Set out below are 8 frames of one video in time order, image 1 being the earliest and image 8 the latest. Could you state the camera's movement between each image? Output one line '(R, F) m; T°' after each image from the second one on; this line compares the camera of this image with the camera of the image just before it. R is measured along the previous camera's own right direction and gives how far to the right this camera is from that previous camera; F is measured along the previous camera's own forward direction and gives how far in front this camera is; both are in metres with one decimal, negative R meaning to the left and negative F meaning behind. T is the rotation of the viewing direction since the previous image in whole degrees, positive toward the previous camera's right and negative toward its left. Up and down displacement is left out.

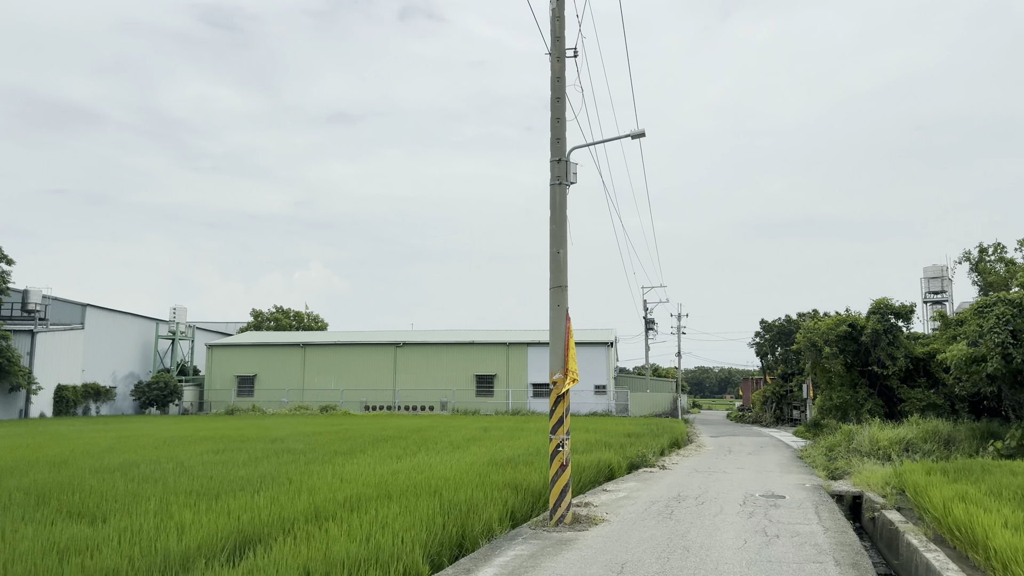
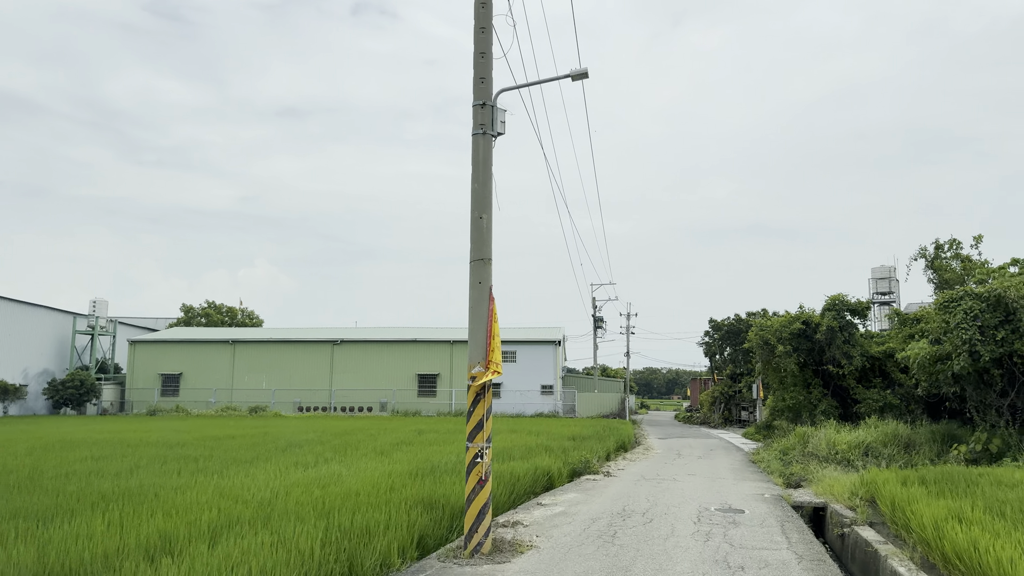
(+0.5, +1.8) m; +4°
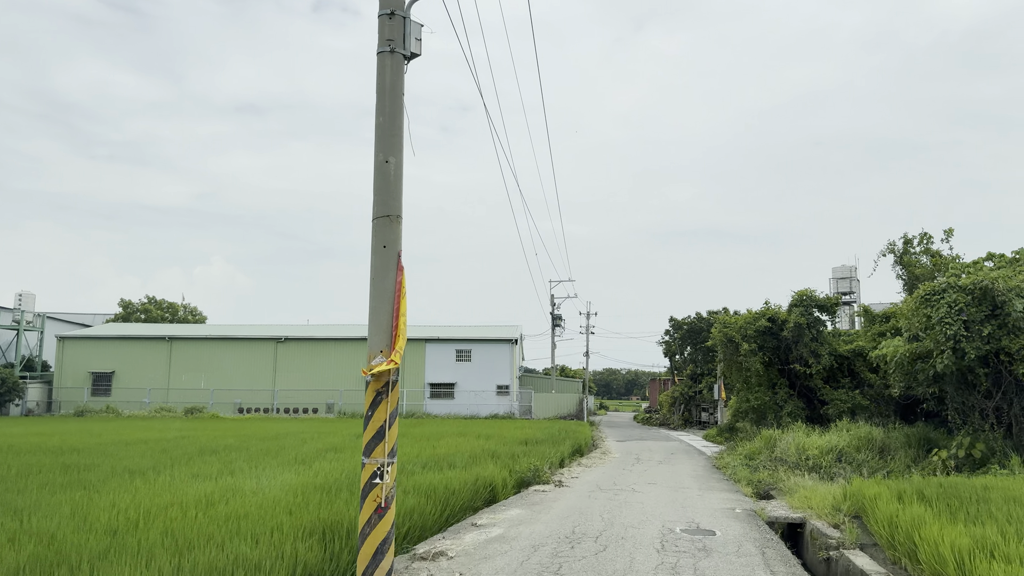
(+0.4, +1.7) m; +3°
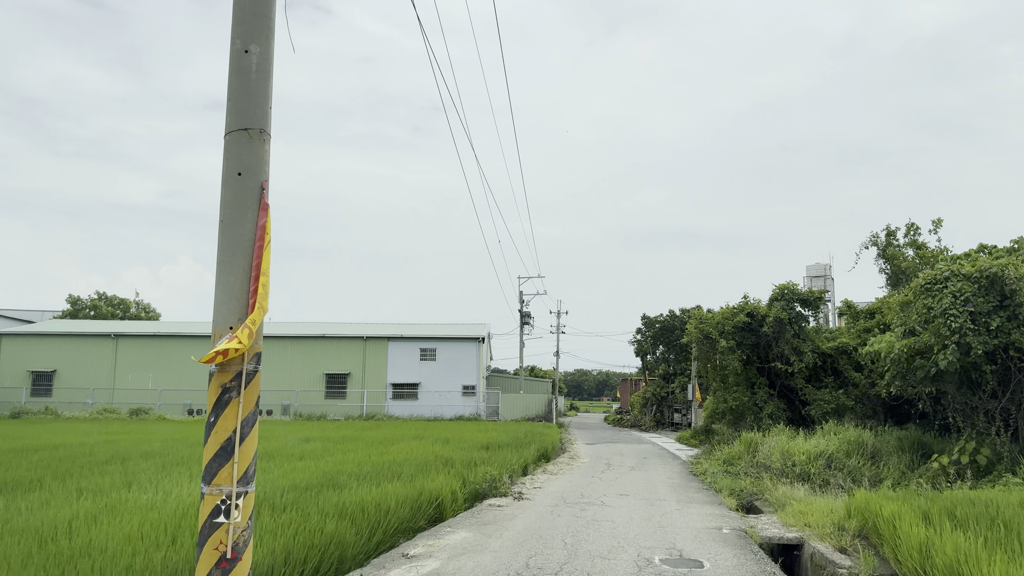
(+0.3, +1.7) m; +2°
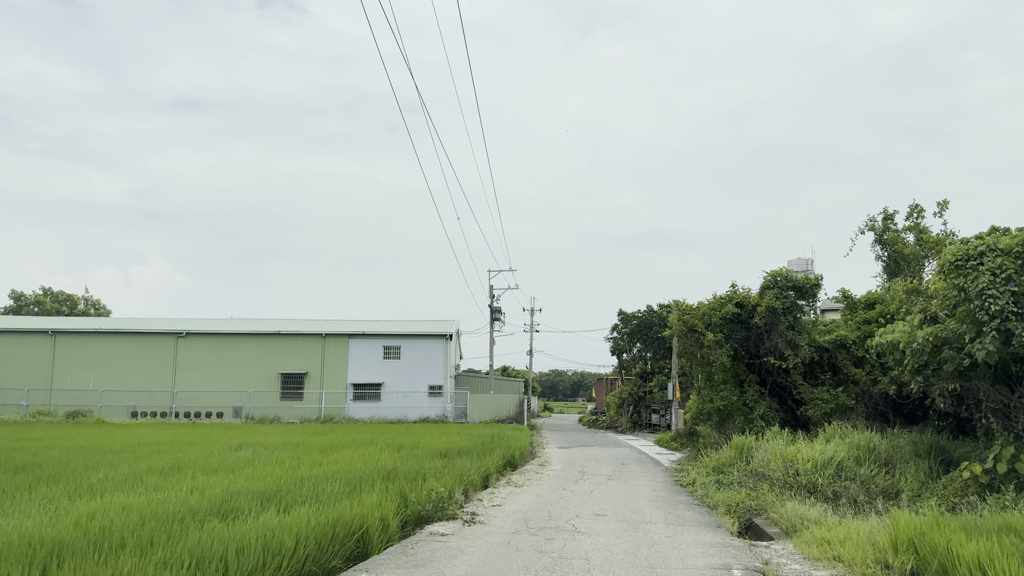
(+0.3, +2.2) m; +2°
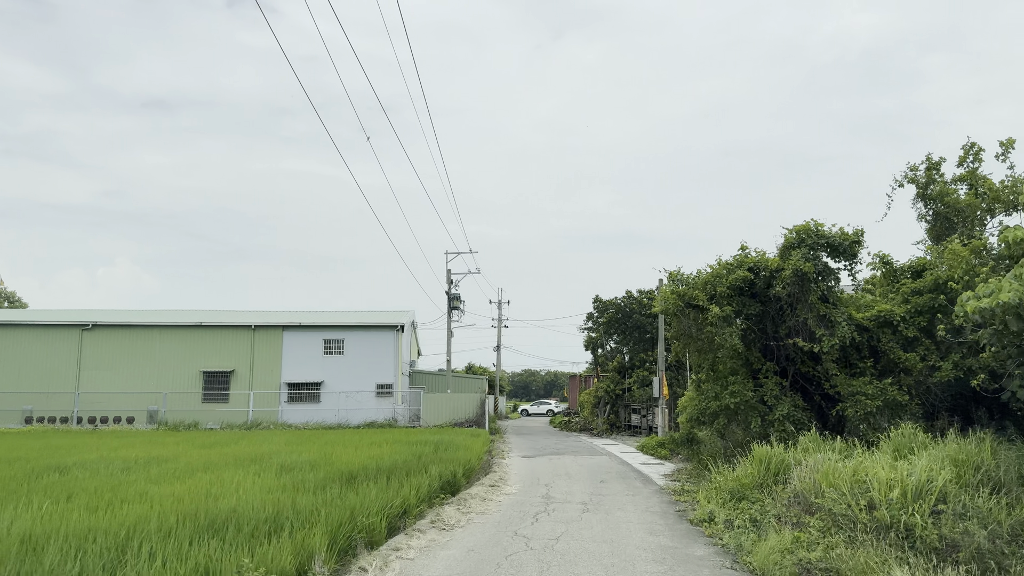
(+0.6, +4.6) m; +2°
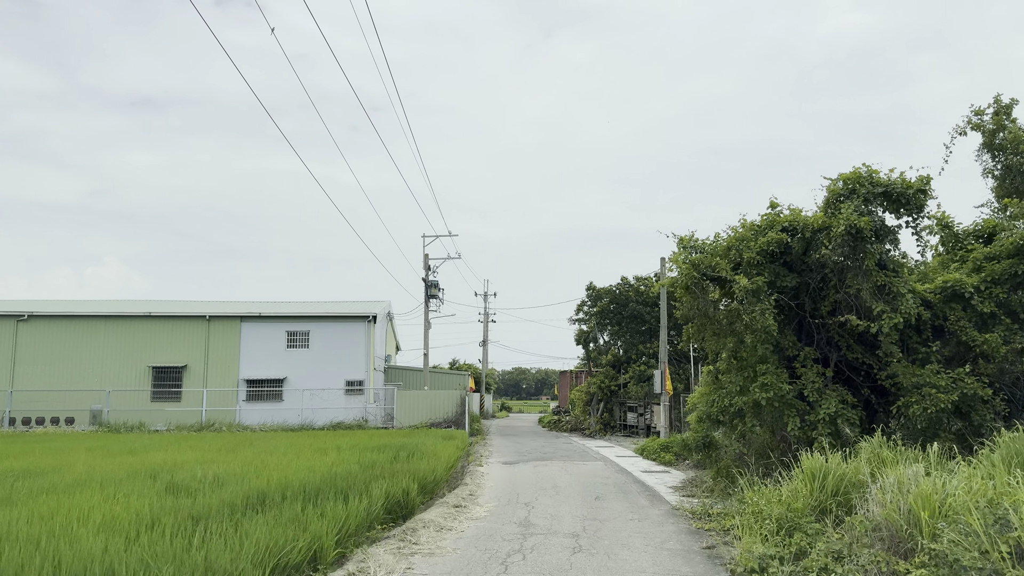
(+0.3, +3.0) m; +1°
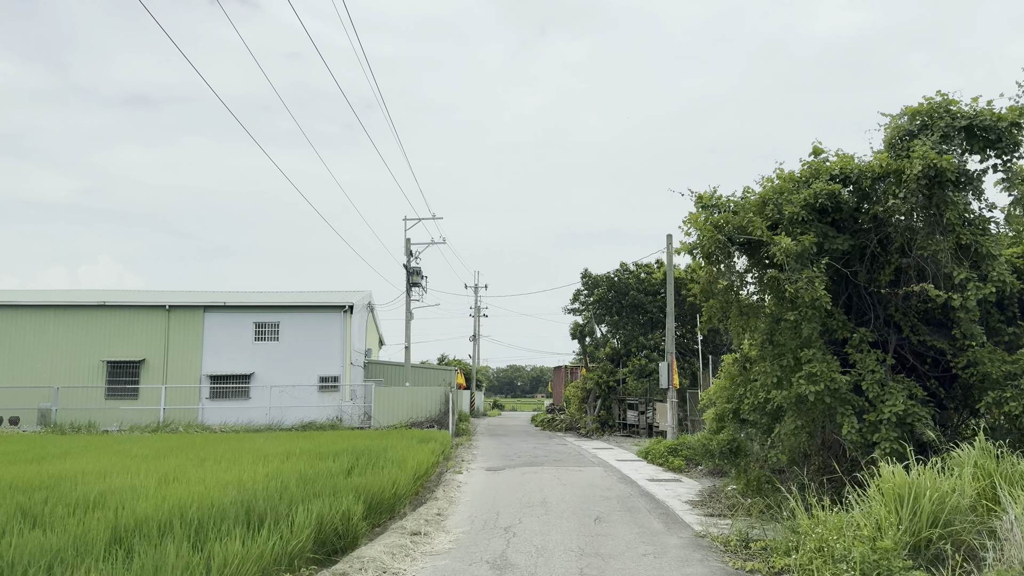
(+0.2, +2.4) m; 0°
